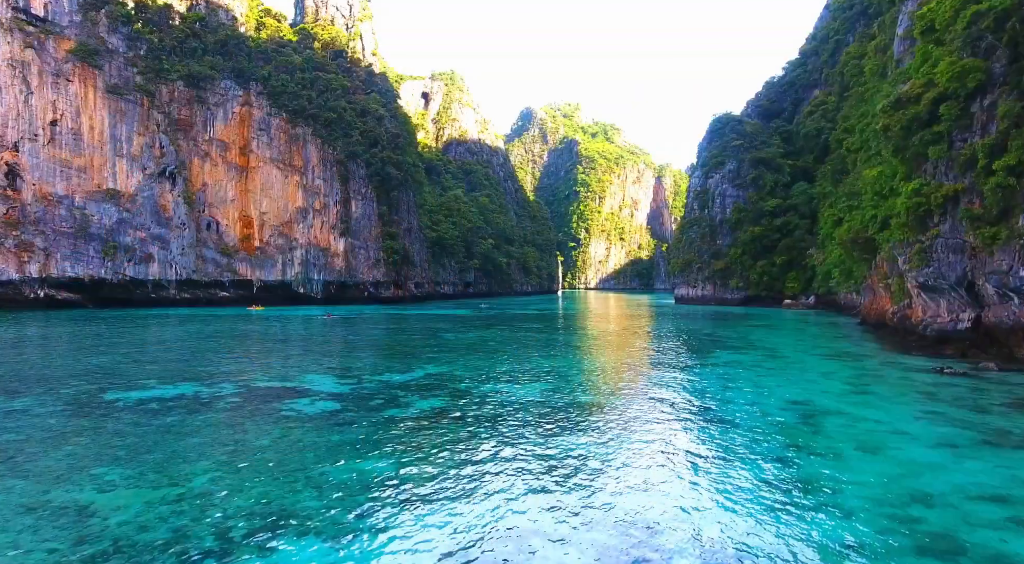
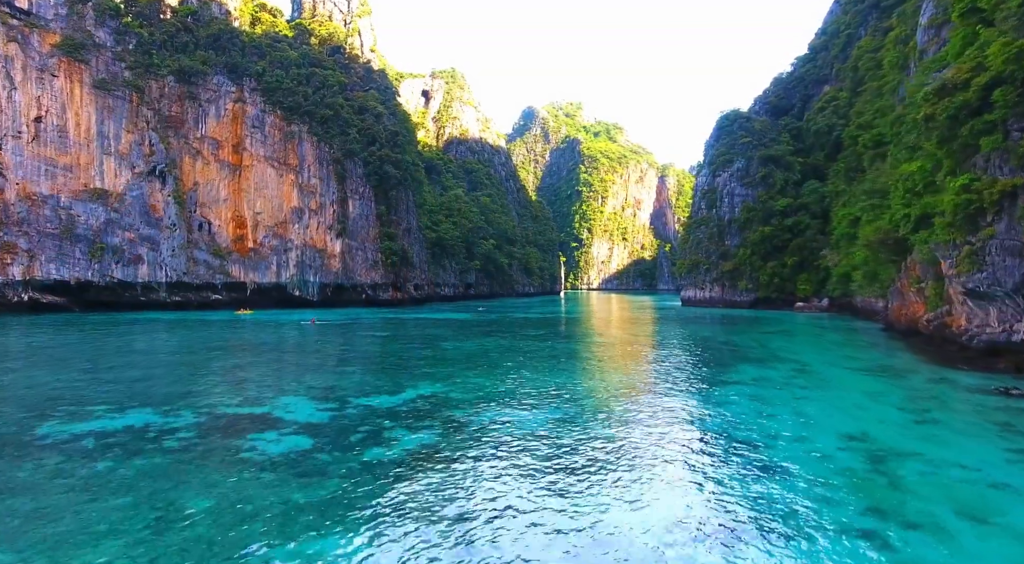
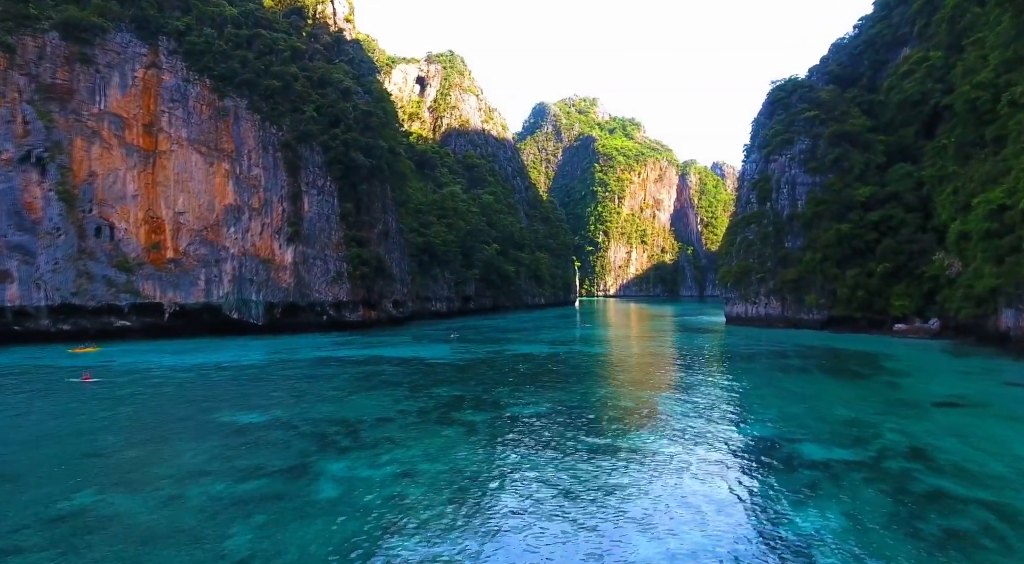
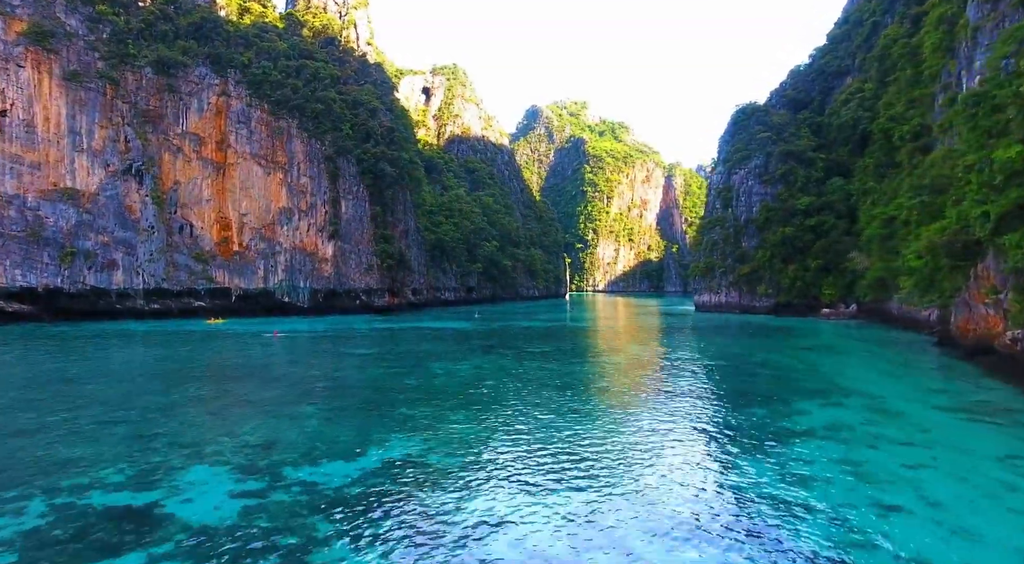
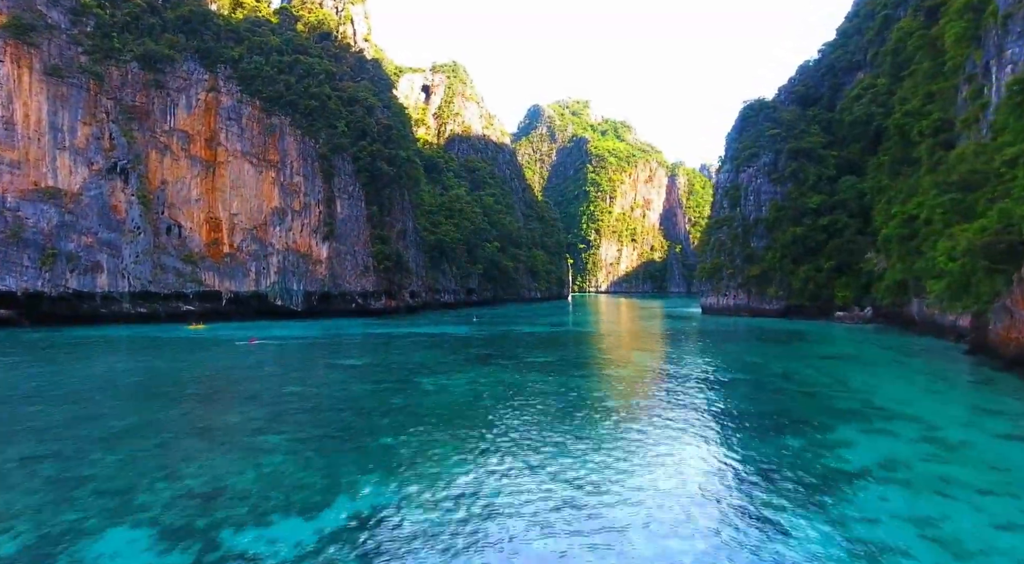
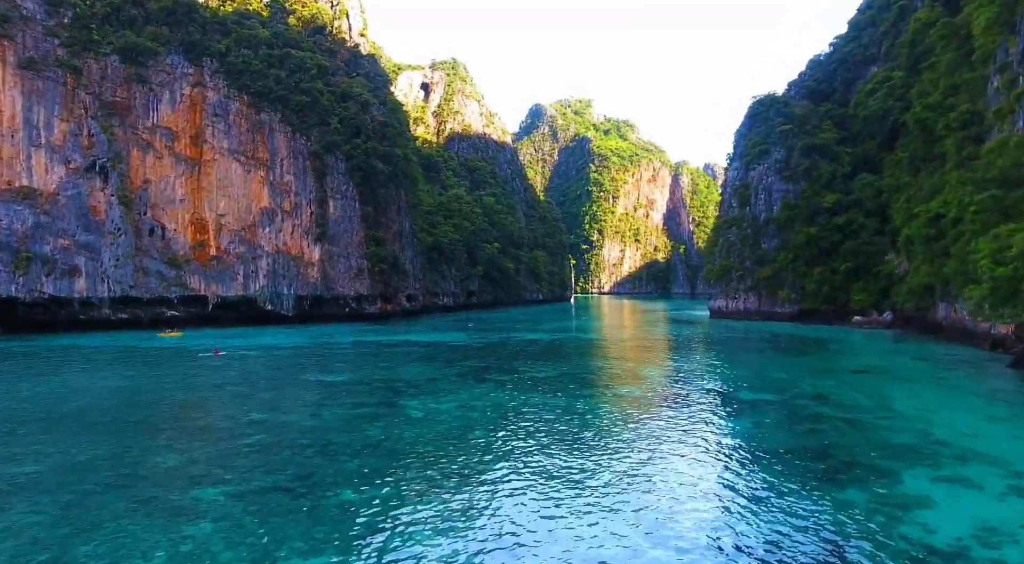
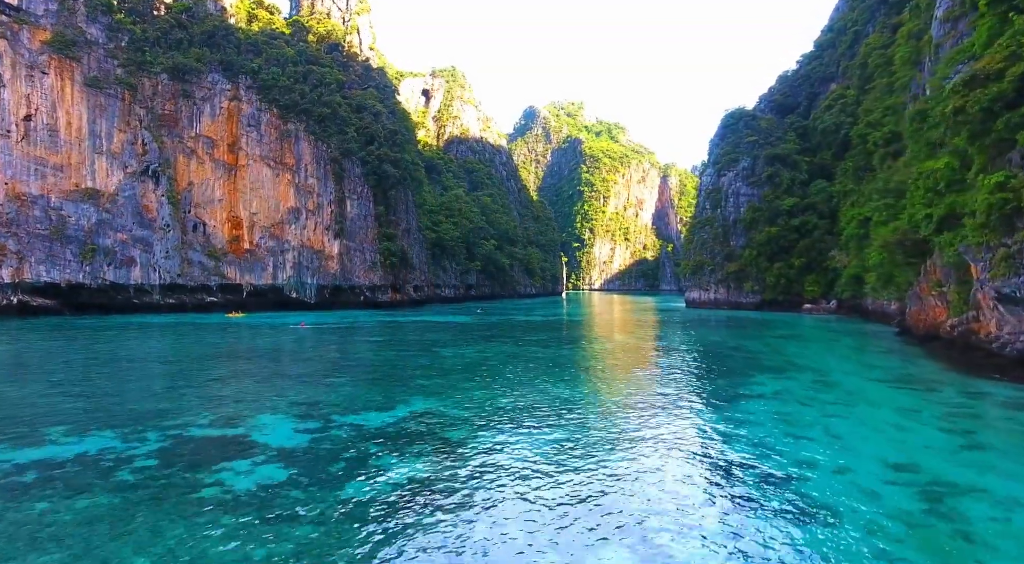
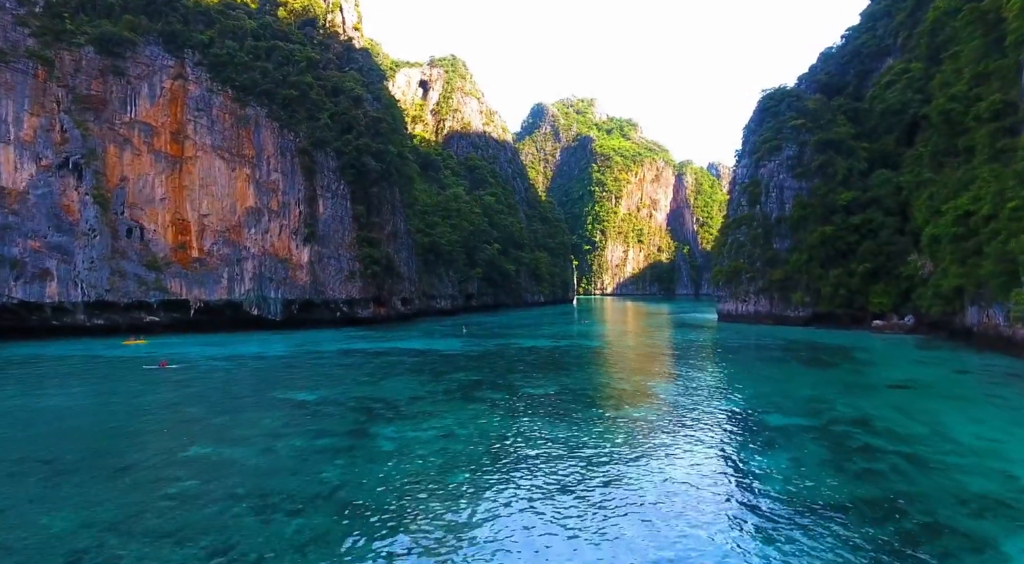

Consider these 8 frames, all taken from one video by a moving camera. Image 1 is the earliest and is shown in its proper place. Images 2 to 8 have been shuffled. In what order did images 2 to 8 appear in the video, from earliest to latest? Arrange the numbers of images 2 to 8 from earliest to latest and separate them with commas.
2, 7, 4, 5, 6, 8, 3
